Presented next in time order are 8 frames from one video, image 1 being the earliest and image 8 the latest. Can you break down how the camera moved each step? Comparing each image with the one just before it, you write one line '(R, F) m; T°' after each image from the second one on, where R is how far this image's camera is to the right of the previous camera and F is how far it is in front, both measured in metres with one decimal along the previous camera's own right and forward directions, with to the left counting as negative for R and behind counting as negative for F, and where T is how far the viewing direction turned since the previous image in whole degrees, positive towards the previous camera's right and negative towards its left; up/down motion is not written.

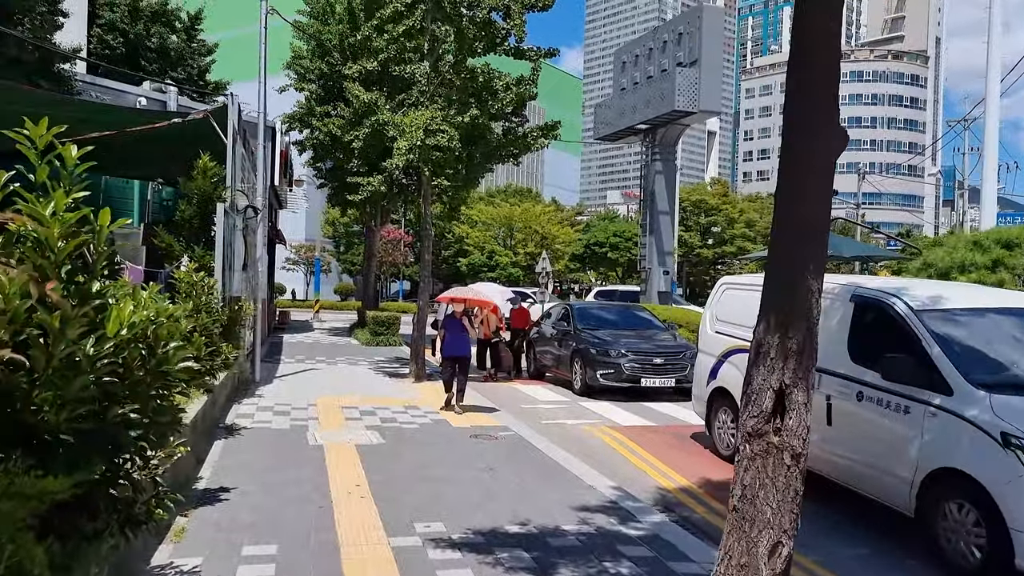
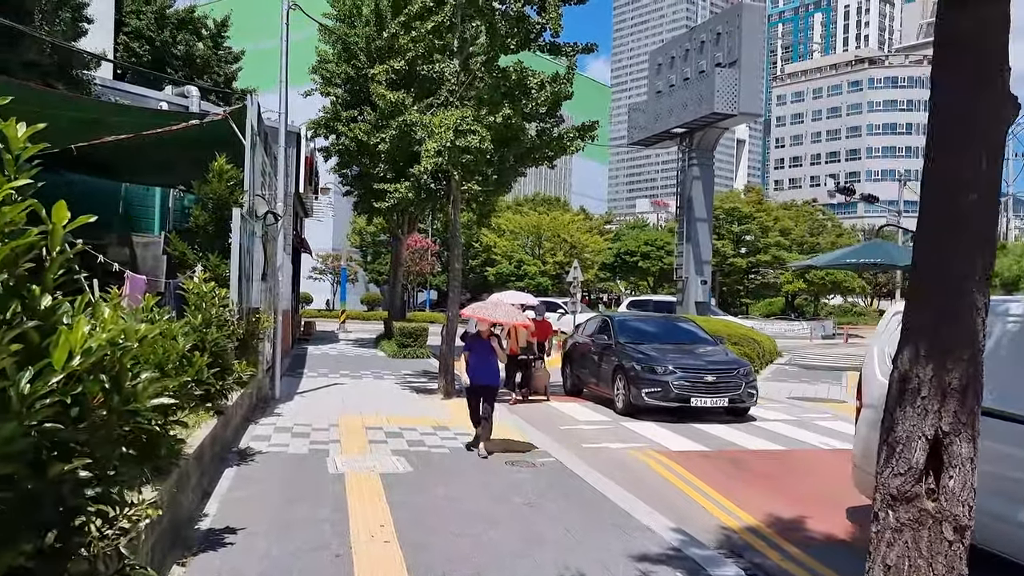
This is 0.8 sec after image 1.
(-0.1, +0.8) m; -2°
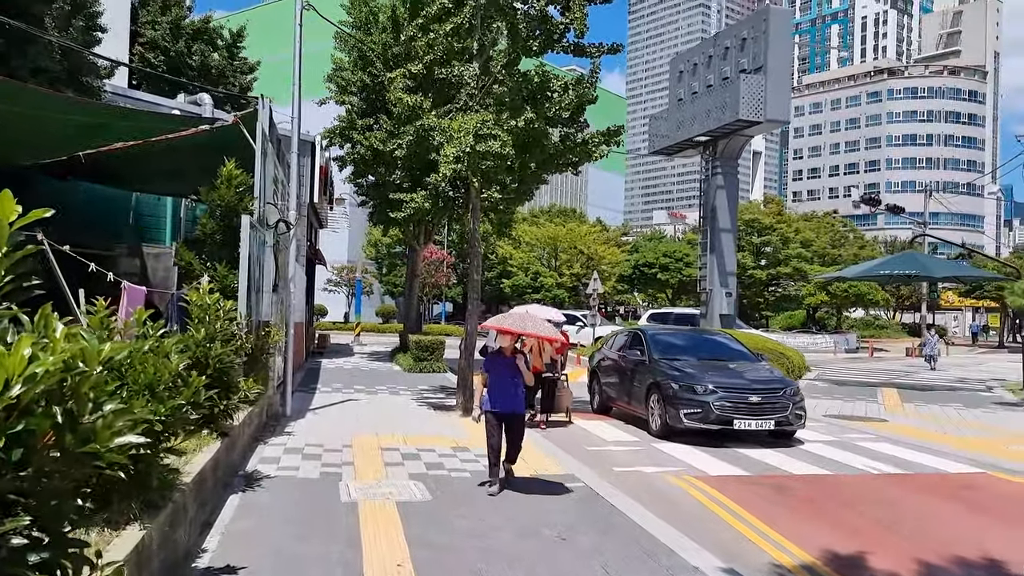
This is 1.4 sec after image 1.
(-0.1, +0.6) m; -1°
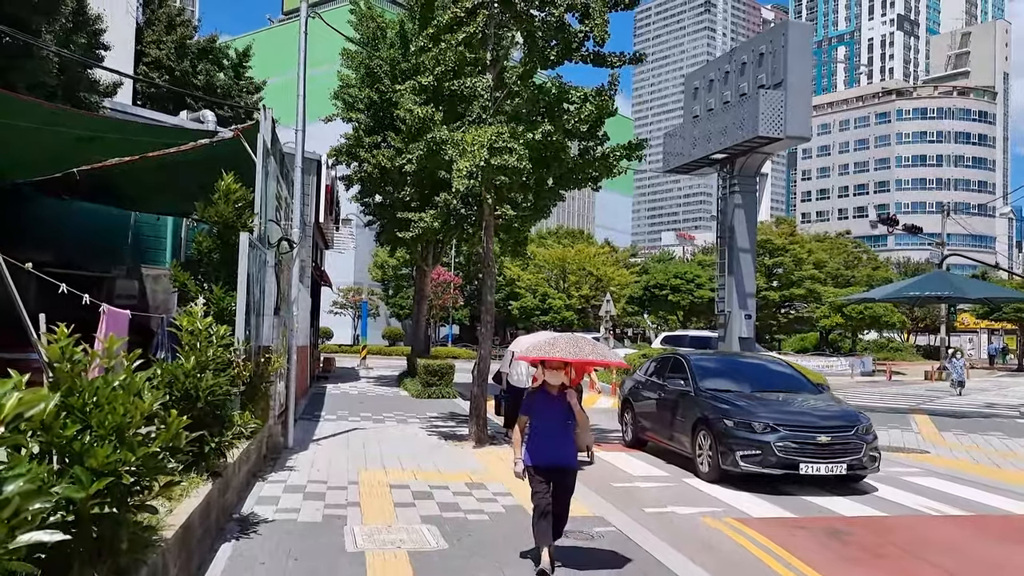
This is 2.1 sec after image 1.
(-0.1, +0.7) m; 0°
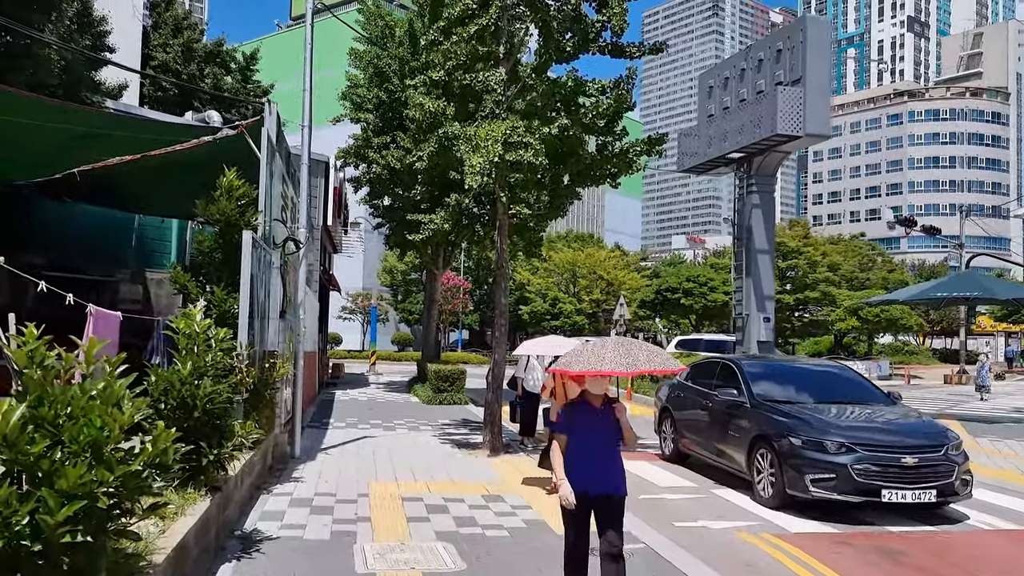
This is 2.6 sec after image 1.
(-0.1, +0.5) m; -1°
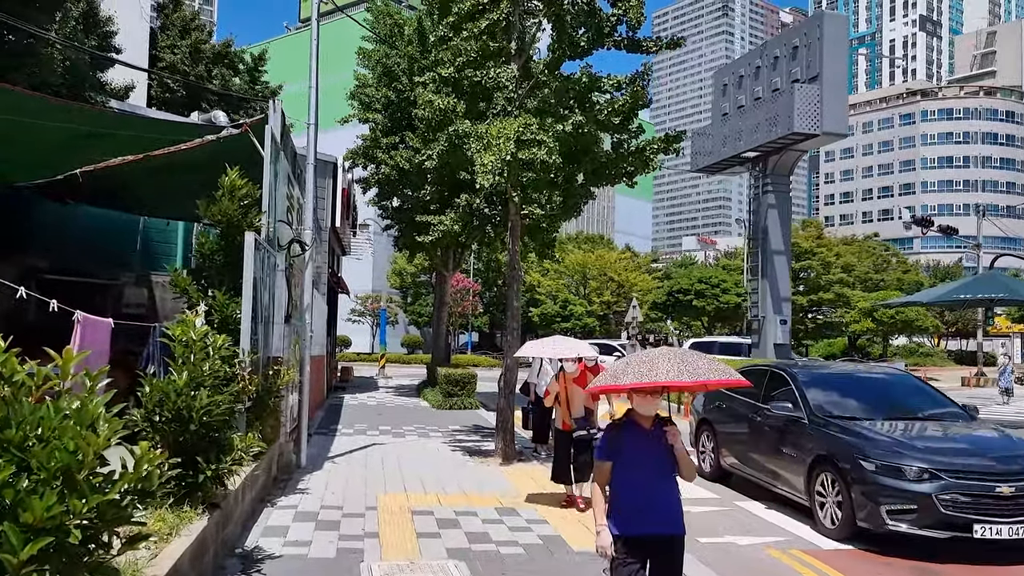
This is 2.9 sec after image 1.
(0.0, +0.4) m; -1°
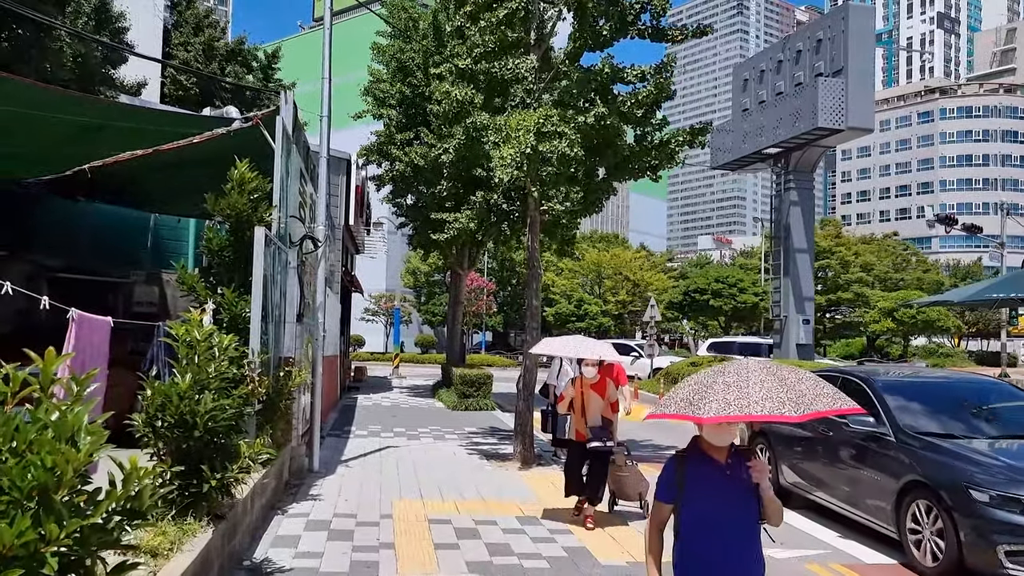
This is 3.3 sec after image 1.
(-0.1, +0.4) m; -1°
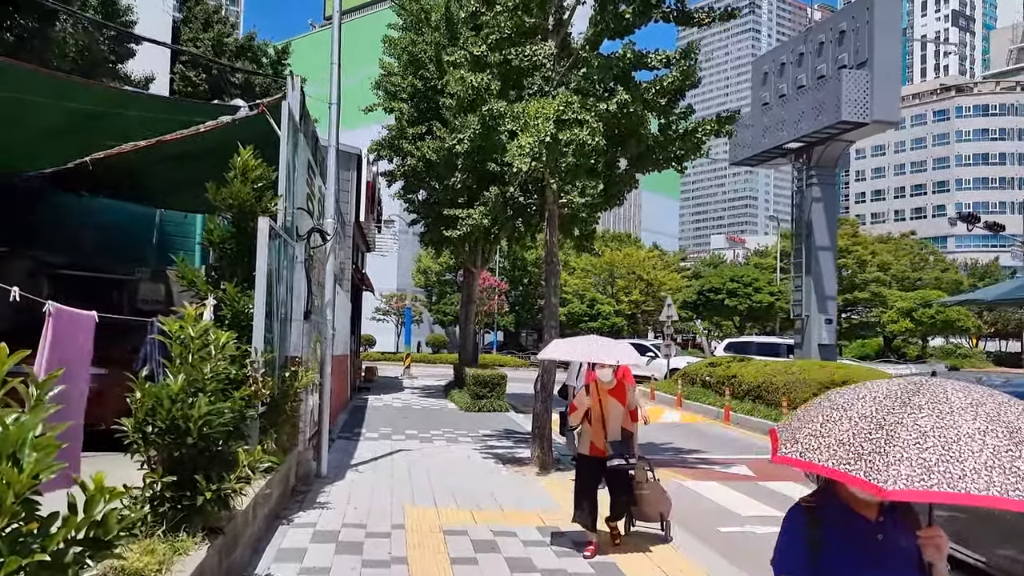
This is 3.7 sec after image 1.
(-0.1, +0.5) m; -1°
